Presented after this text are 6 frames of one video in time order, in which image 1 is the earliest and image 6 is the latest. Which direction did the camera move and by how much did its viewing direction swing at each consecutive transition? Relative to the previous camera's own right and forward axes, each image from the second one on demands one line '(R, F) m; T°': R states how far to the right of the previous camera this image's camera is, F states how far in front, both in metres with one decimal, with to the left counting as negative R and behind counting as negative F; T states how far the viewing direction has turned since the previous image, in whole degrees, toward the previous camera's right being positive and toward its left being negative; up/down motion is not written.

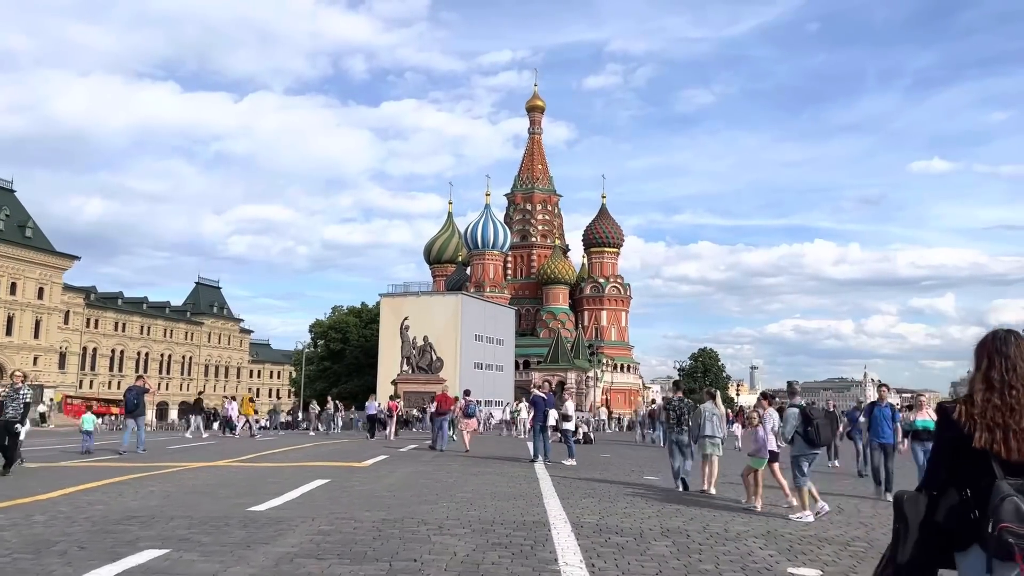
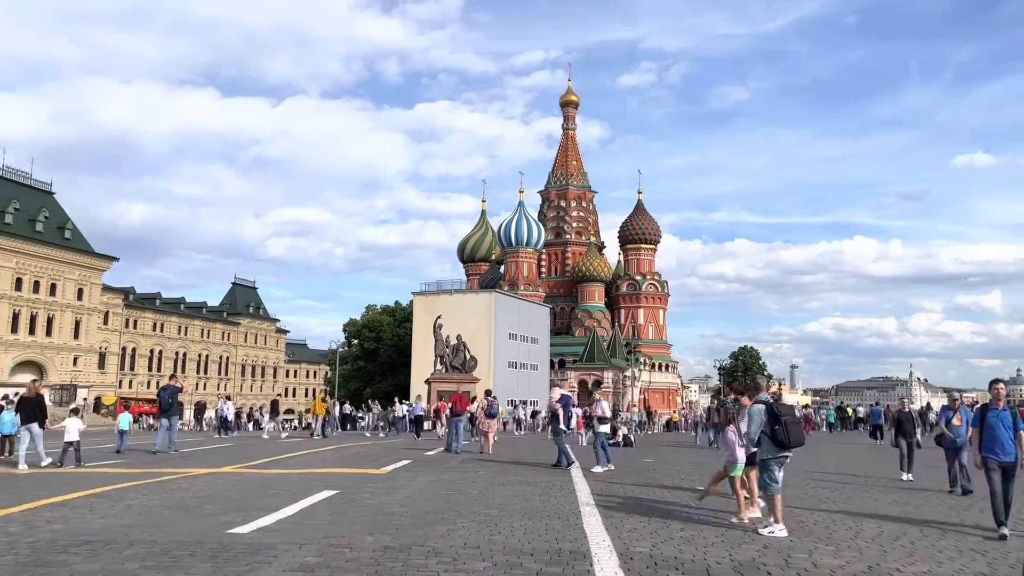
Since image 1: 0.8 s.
(0.0, +1.3) m; -2°
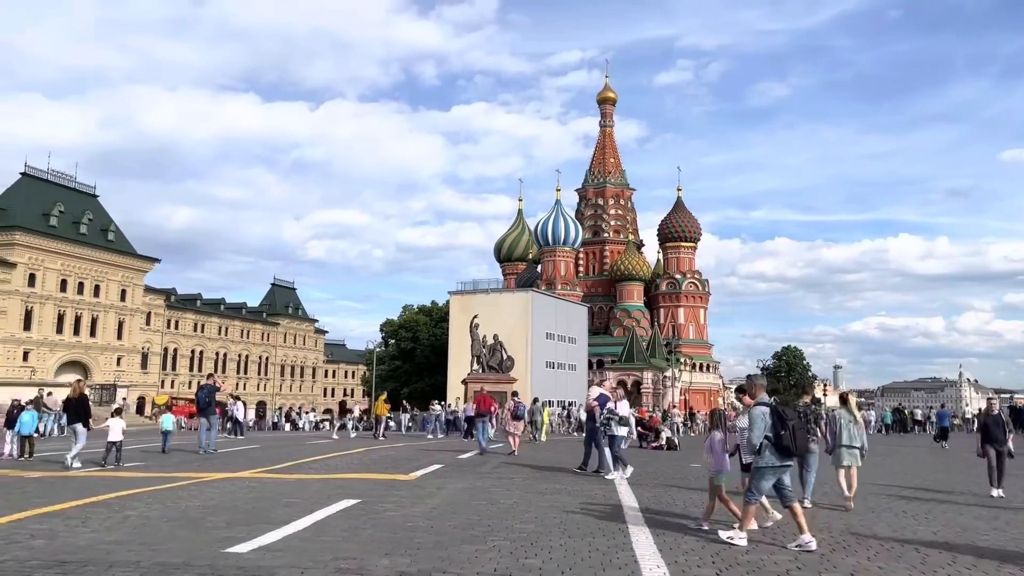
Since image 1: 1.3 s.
(0.0, +0.8) m; -2°
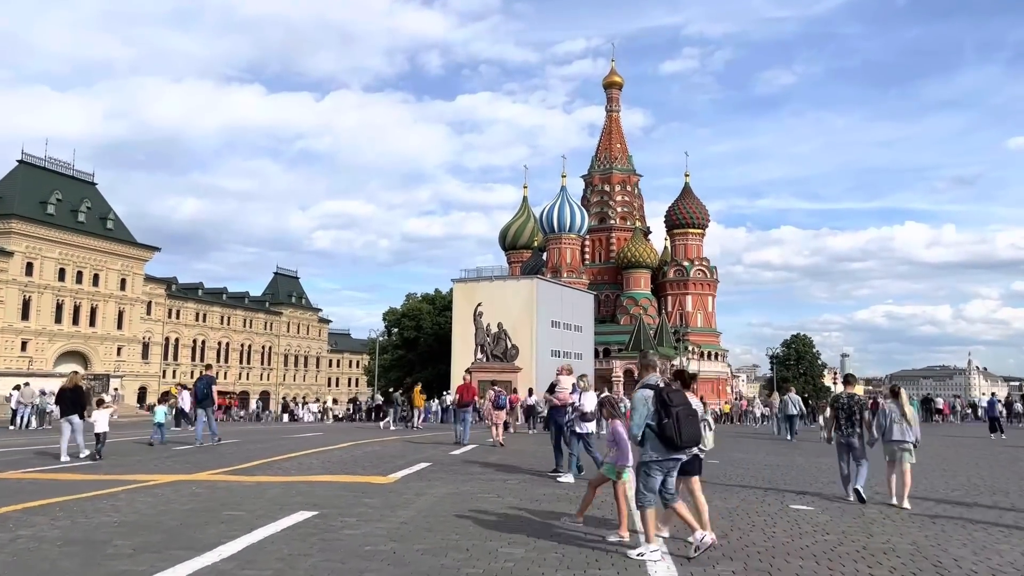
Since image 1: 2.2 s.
(+0.1, +1.4) m; 0°
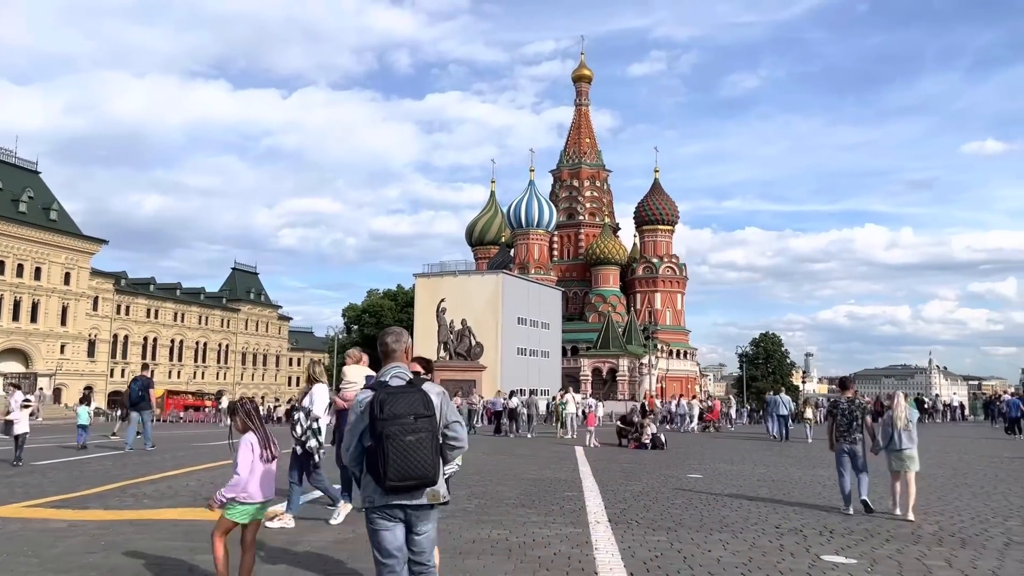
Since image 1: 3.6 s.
(+0.2, +2.8) m; +2°
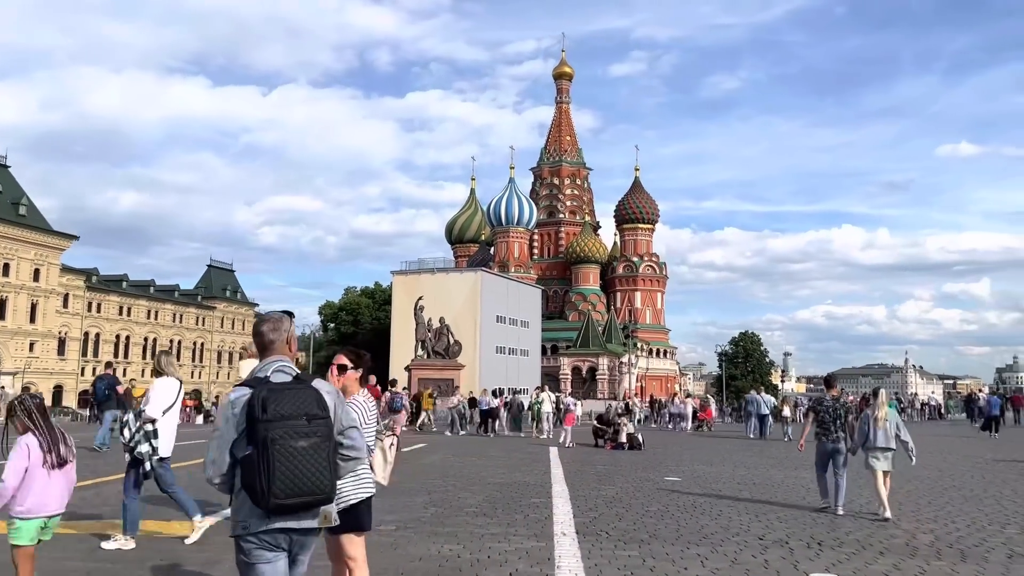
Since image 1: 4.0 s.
(+0.1, +0.8) m; +1°
